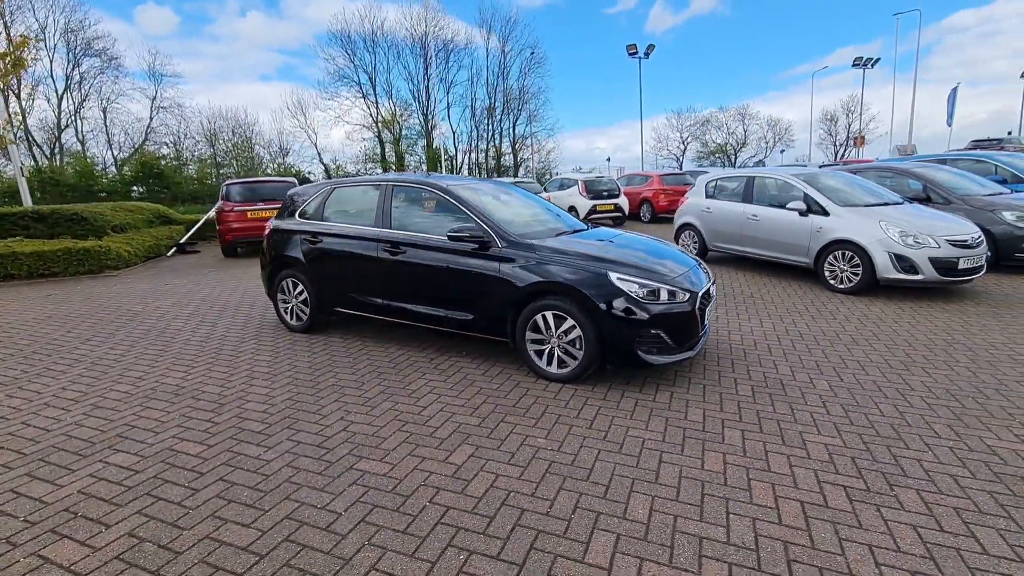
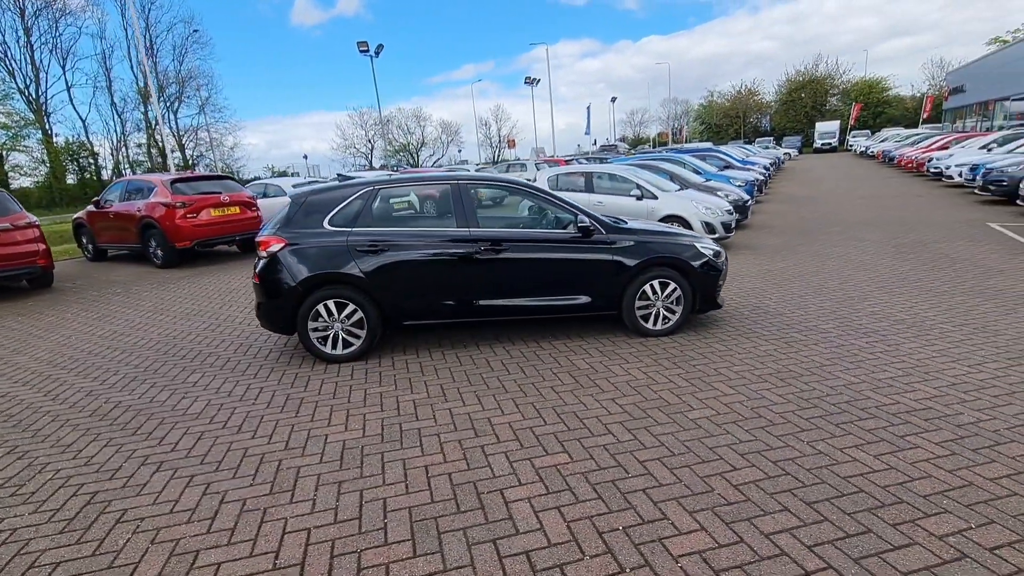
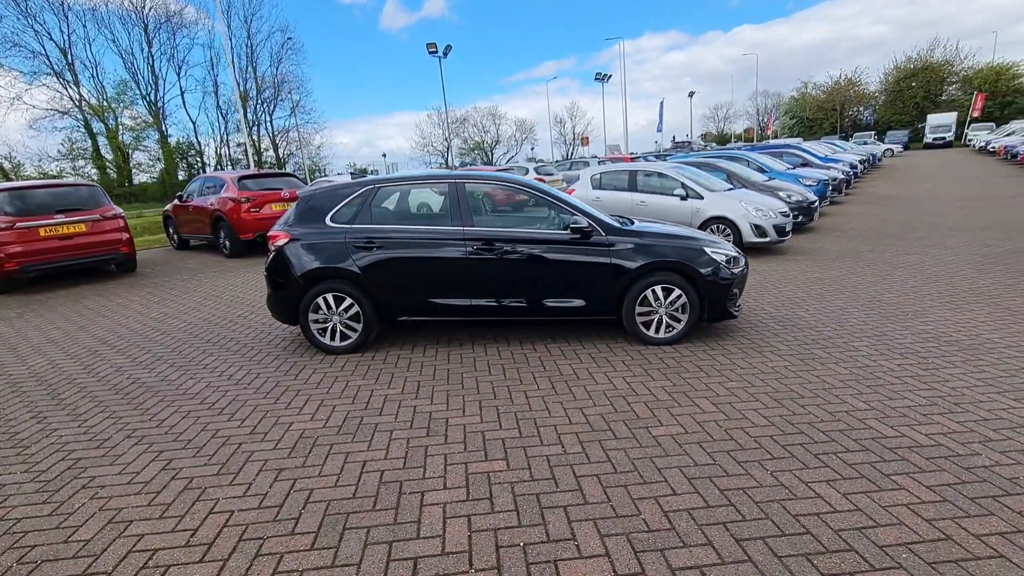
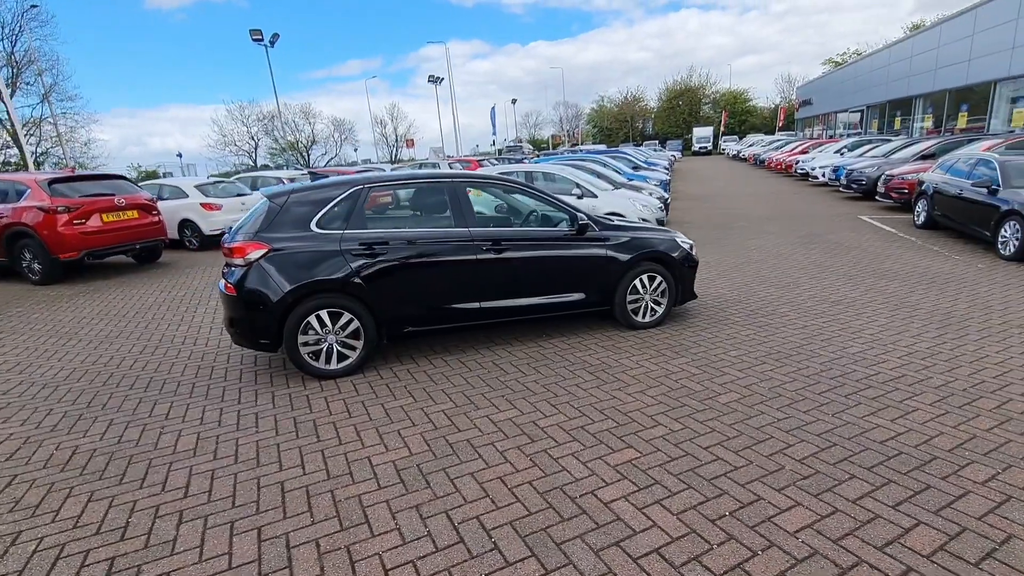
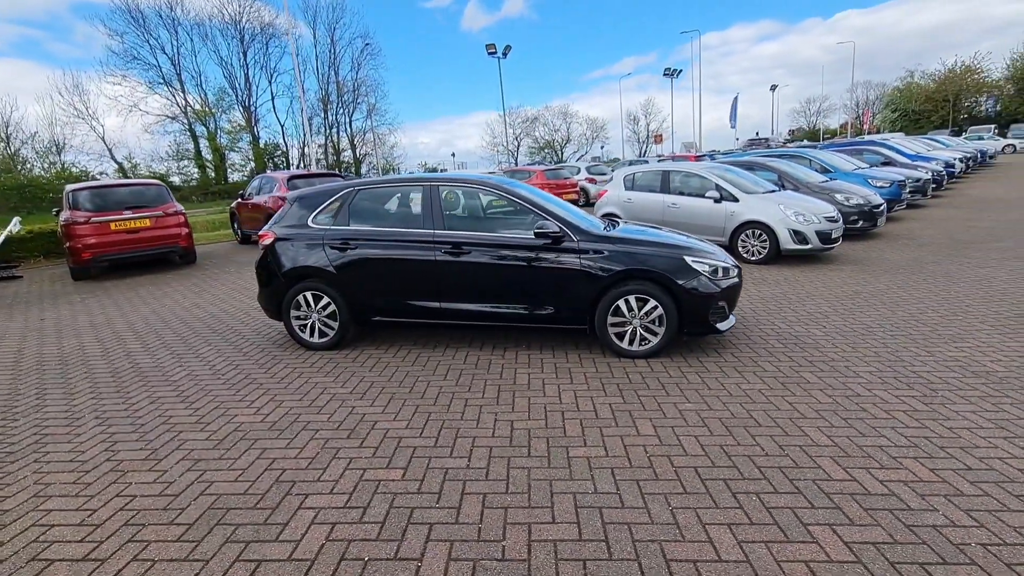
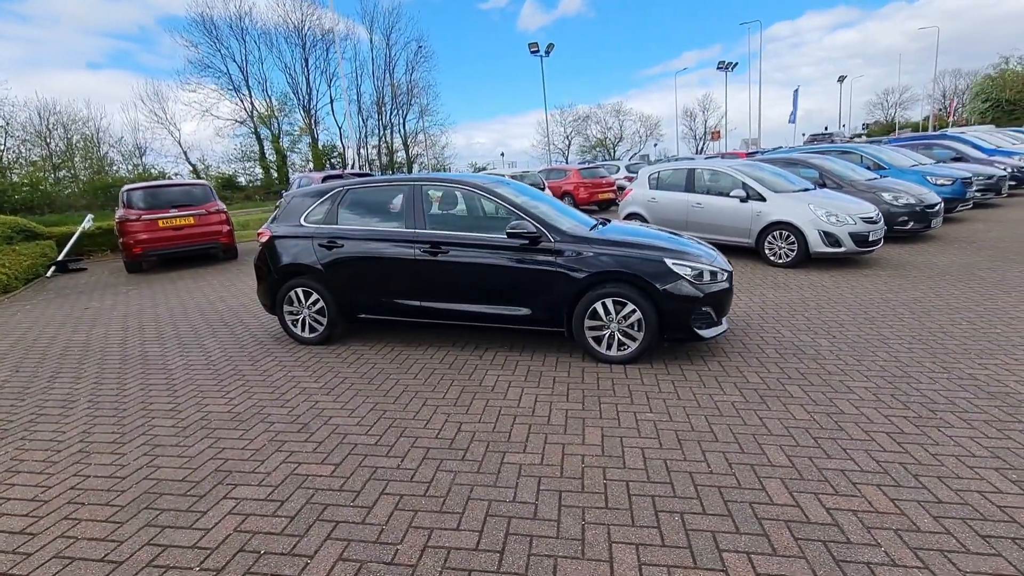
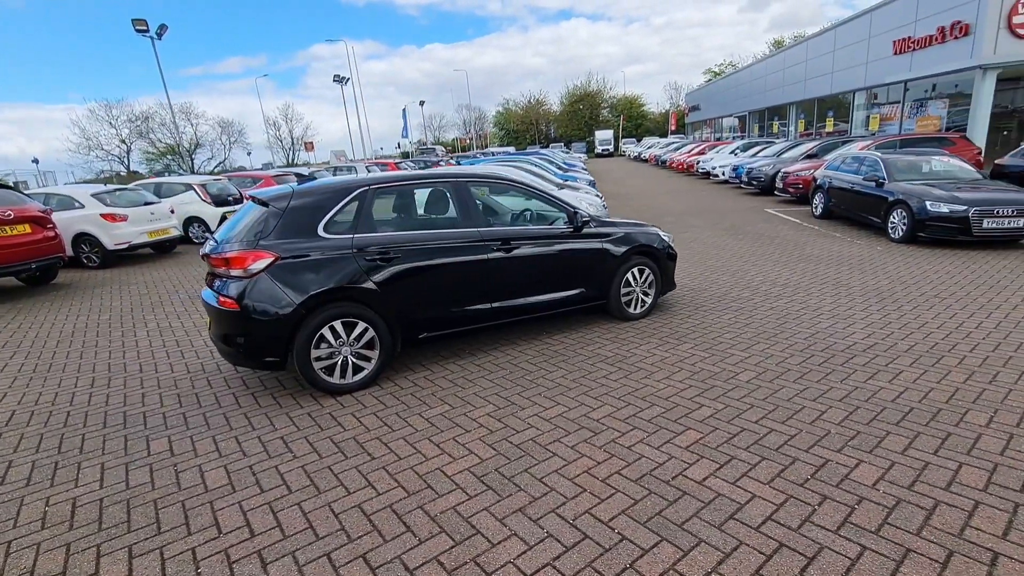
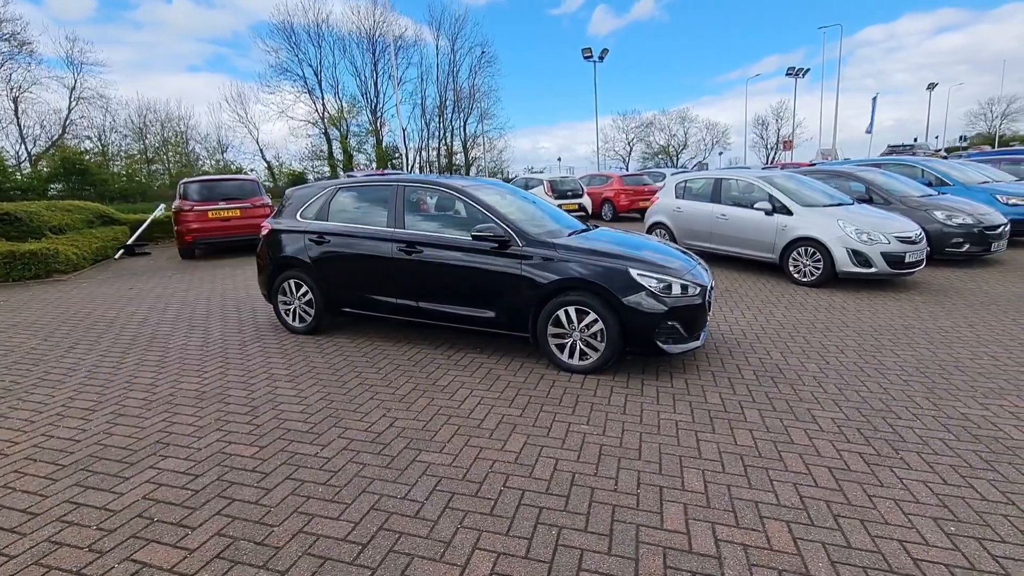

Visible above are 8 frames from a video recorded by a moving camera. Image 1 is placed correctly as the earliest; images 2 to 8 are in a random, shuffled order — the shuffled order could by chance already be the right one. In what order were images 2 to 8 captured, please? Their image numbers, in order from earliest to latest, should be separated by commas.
8, 6, 5, 3, 2, 4, 7
